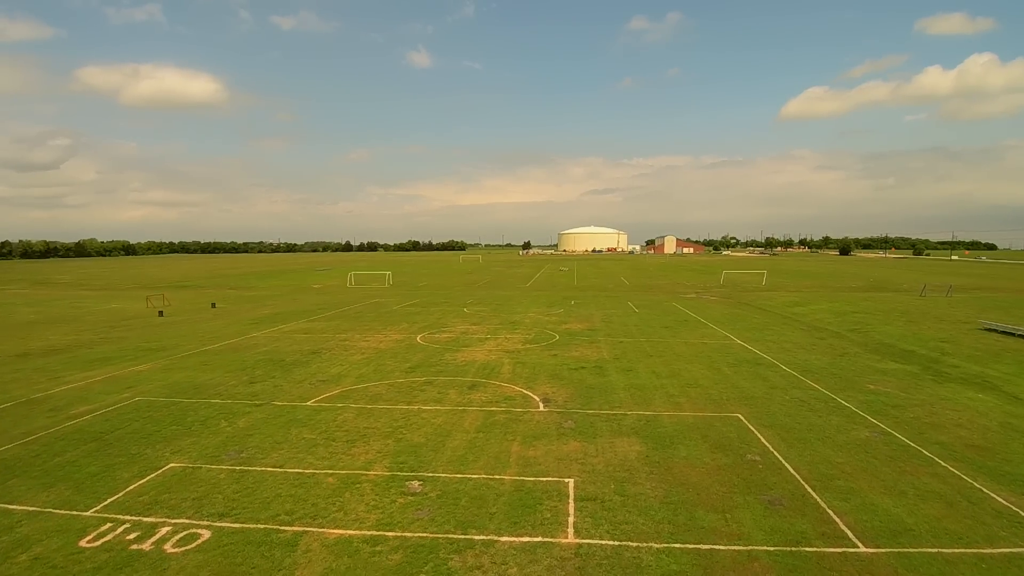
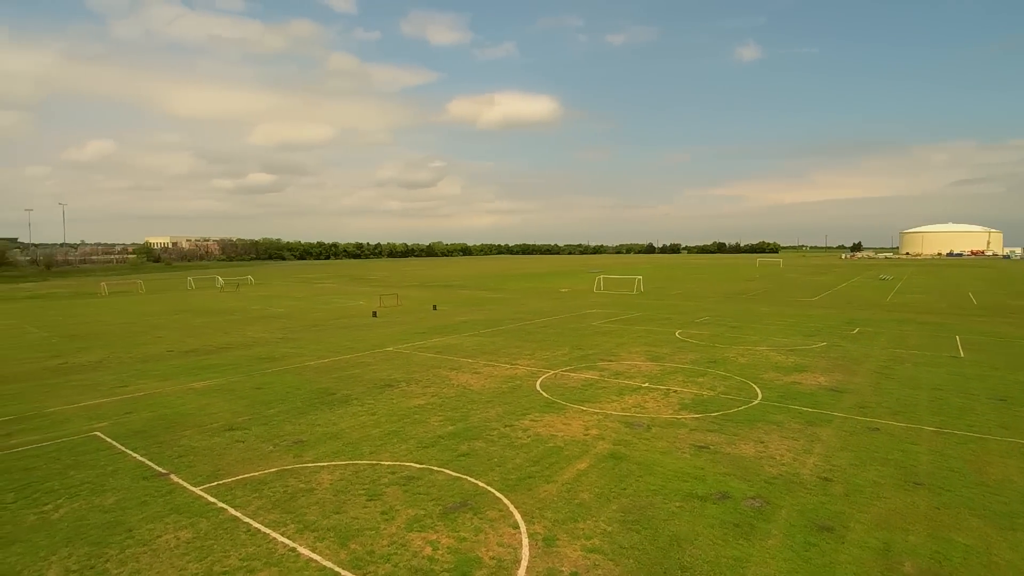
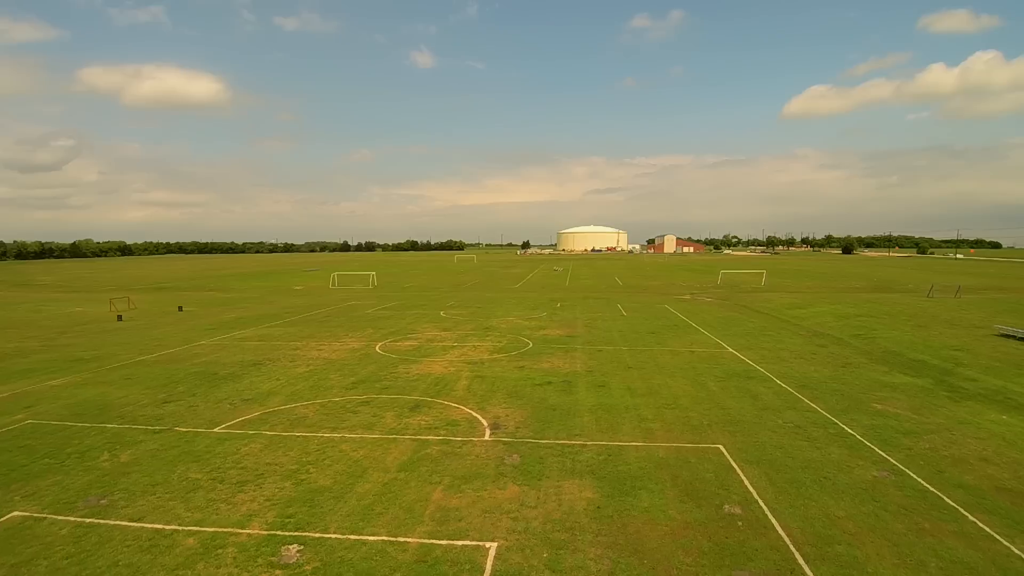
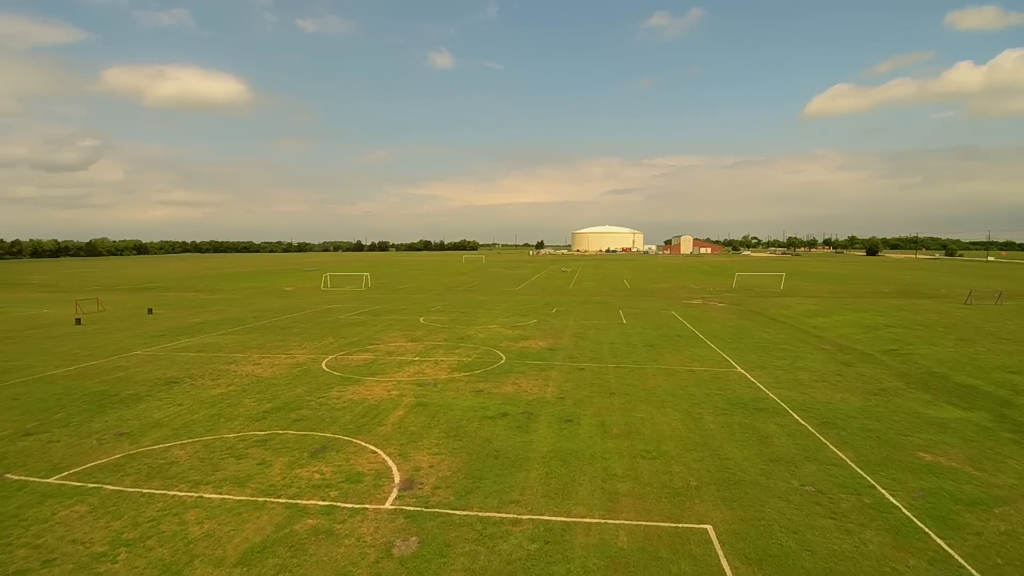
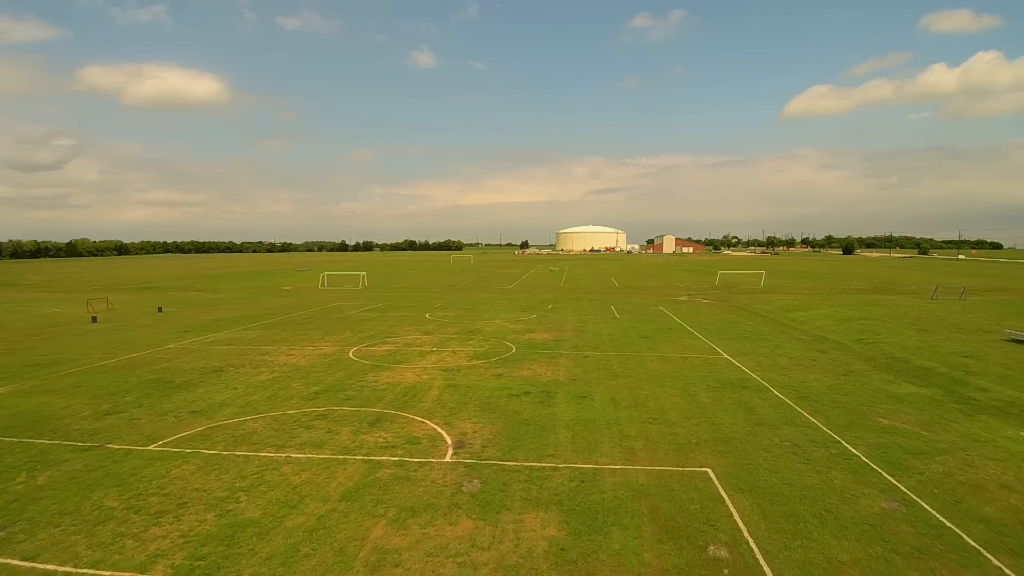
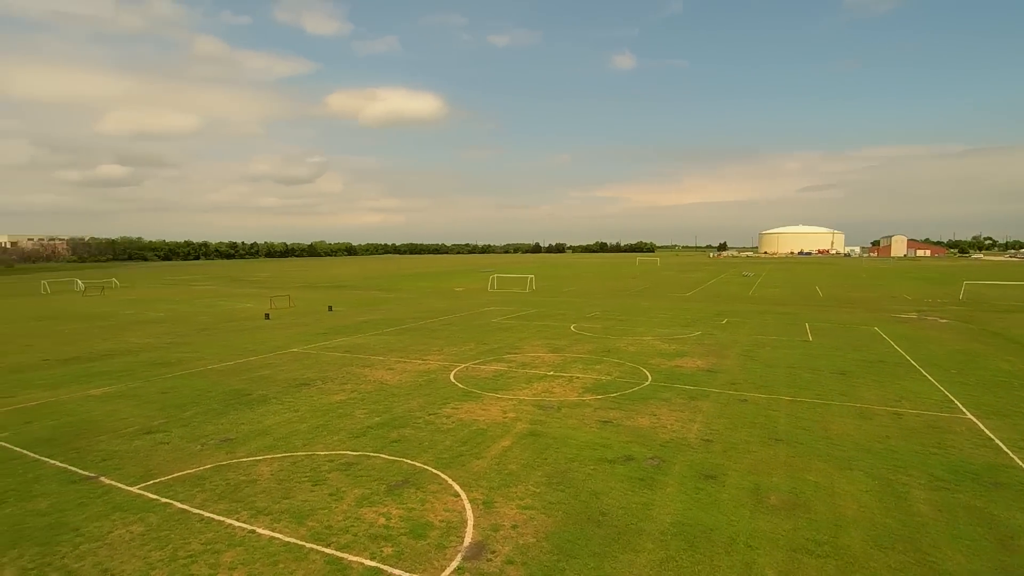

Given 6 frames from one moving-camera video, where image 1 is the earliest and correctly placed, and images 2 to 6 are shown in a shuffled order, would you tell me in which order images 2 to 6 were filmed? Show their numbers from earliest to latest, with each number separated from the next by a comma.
3, 5, 4, 6, 2
